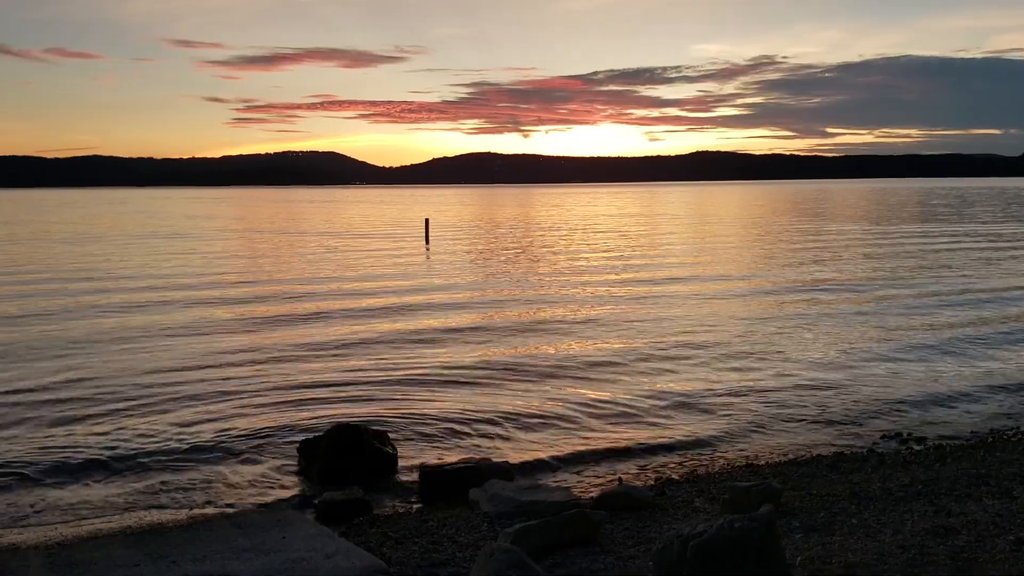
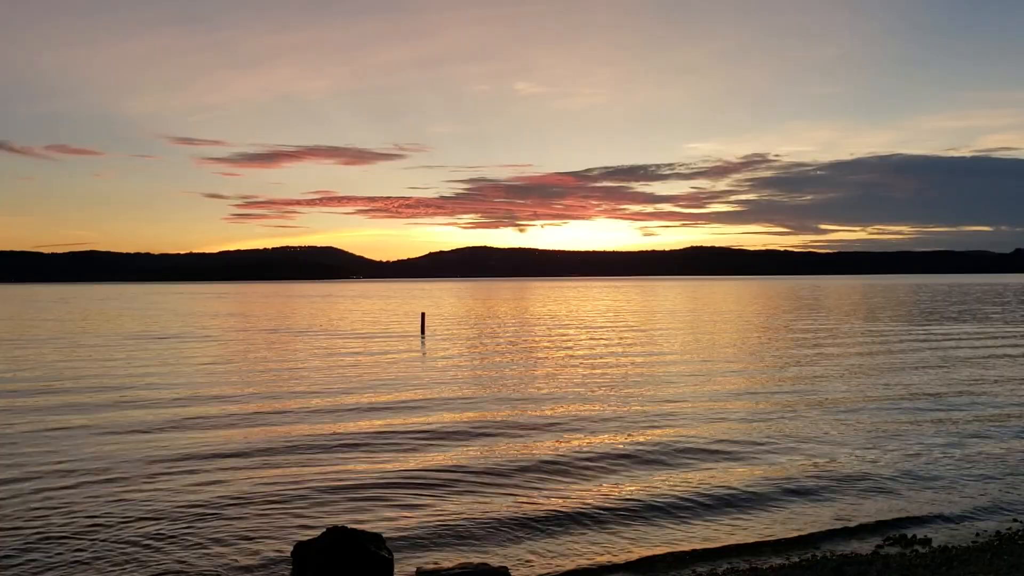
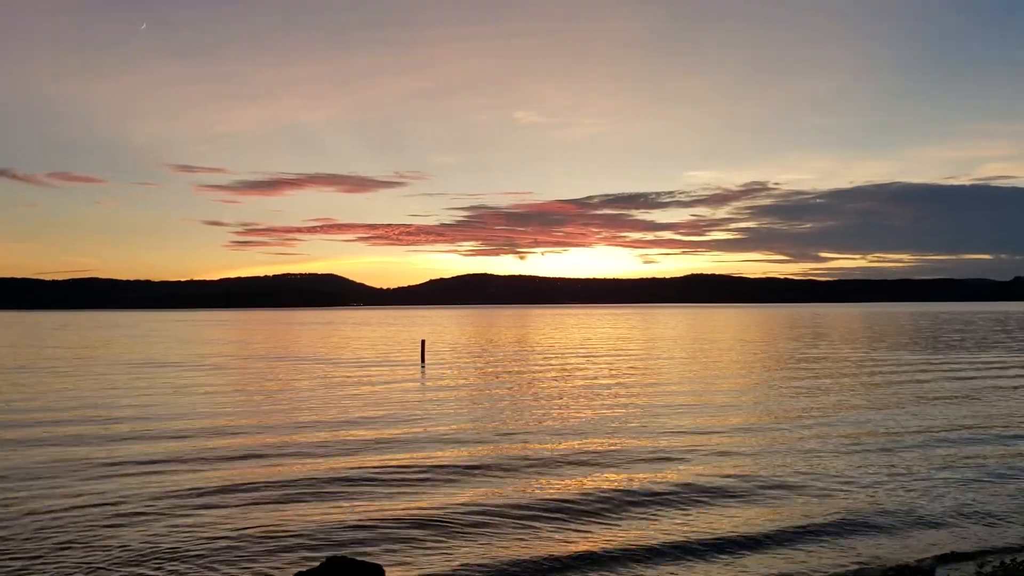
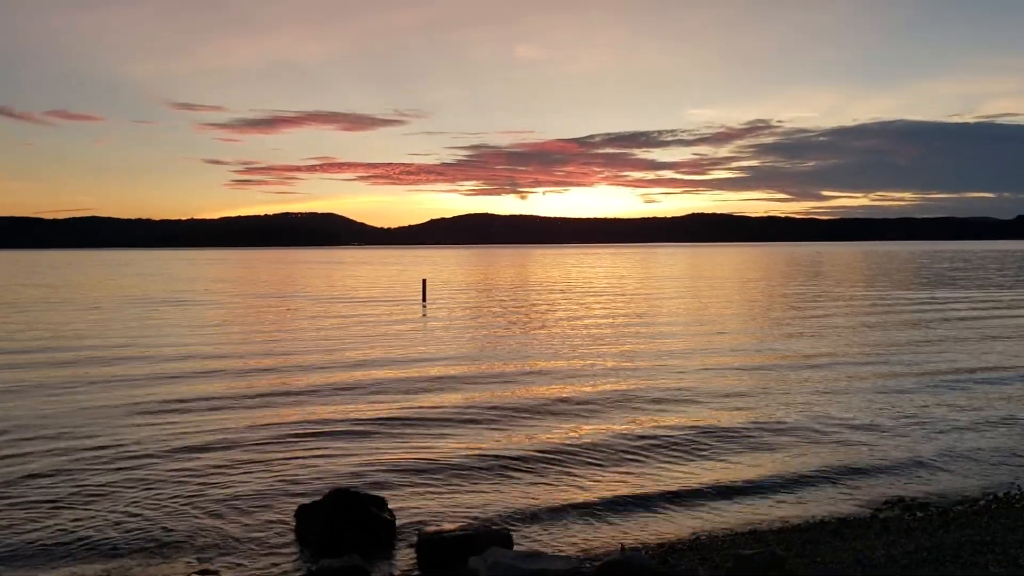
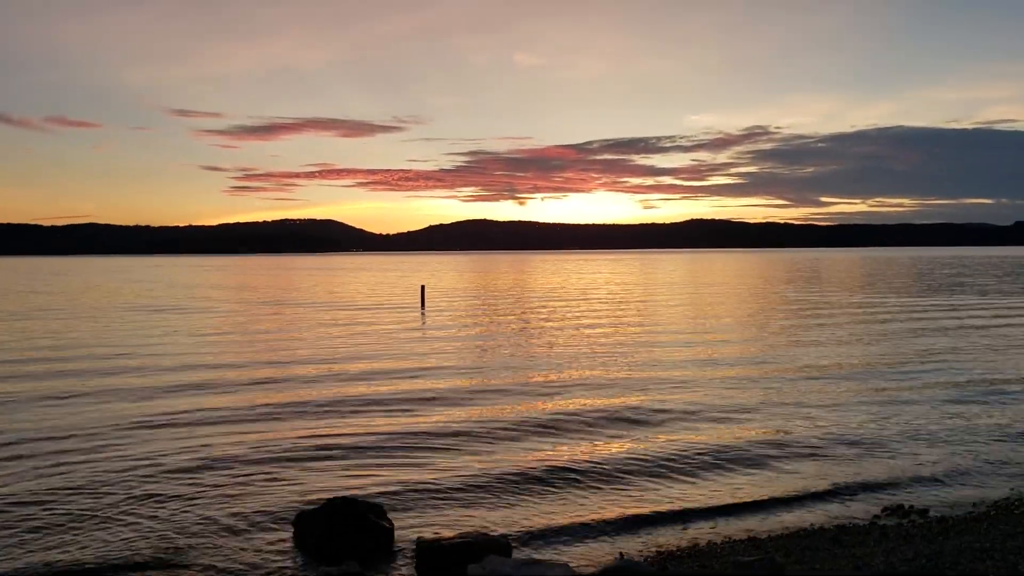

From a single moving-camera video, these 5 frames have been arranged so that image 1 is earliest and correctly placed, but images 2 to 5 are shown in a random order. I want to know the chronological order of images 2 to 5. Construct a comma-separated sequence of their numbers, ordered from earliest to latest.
4, 5, 2, 3
